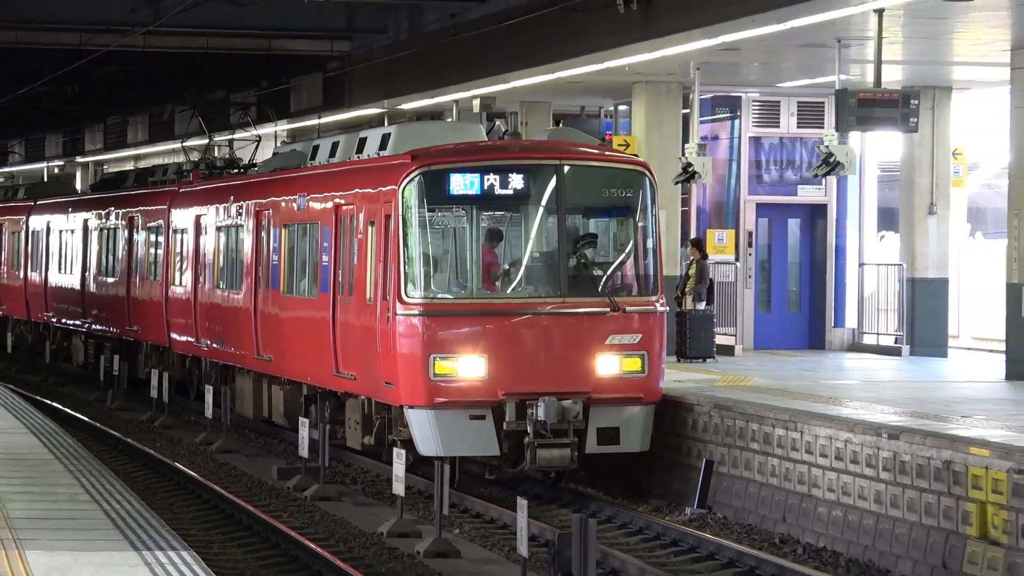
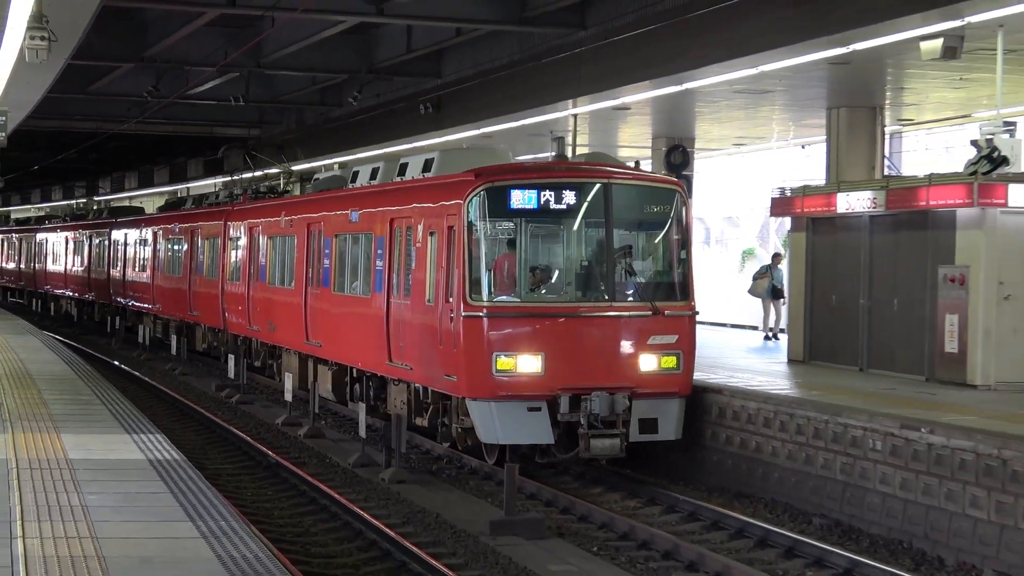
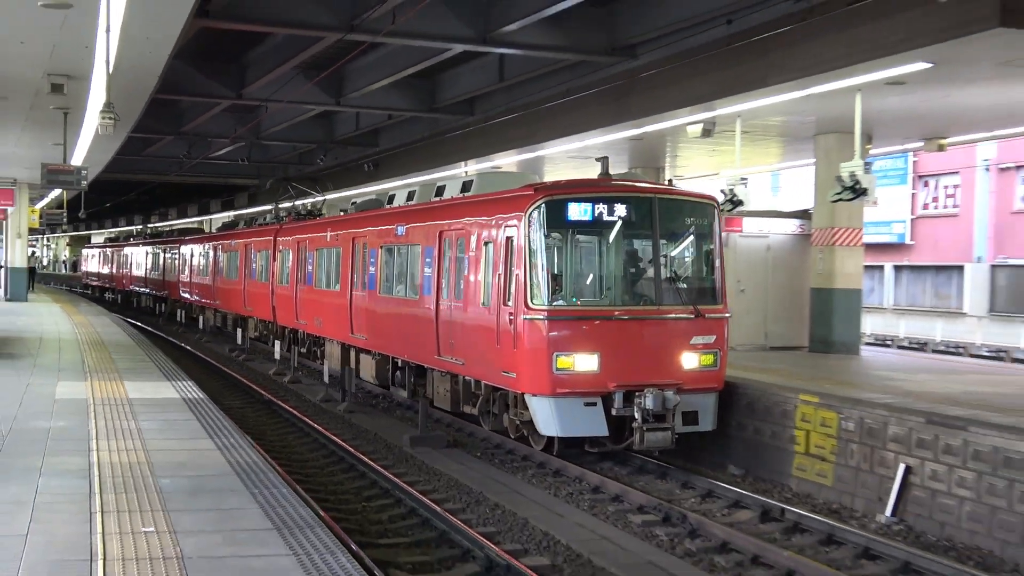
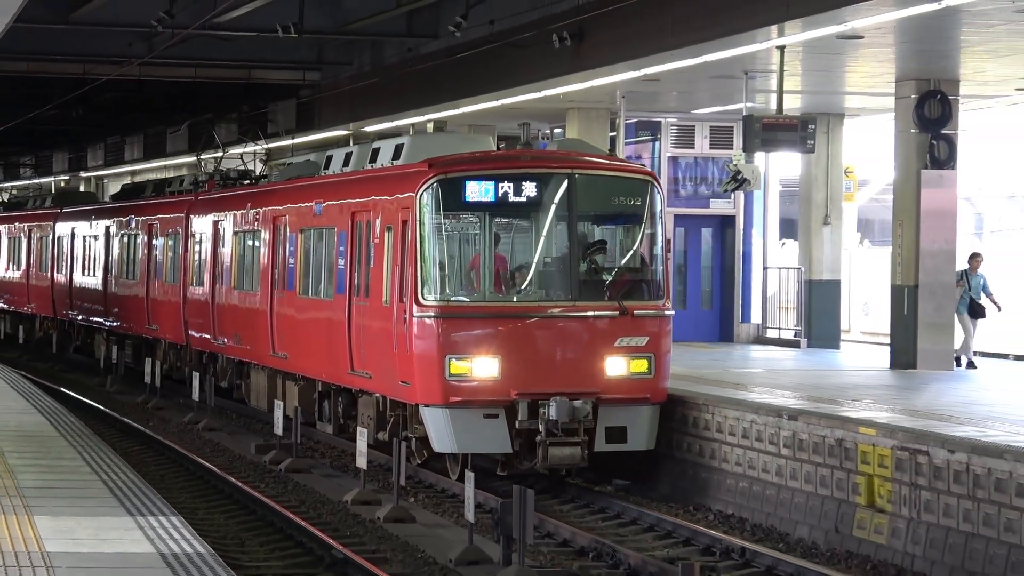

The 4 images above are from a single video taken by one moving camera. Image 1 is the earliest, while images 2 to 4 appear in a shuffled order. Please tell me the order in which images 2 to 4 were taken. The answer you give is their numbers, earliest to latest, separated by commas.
4, 2, 3
